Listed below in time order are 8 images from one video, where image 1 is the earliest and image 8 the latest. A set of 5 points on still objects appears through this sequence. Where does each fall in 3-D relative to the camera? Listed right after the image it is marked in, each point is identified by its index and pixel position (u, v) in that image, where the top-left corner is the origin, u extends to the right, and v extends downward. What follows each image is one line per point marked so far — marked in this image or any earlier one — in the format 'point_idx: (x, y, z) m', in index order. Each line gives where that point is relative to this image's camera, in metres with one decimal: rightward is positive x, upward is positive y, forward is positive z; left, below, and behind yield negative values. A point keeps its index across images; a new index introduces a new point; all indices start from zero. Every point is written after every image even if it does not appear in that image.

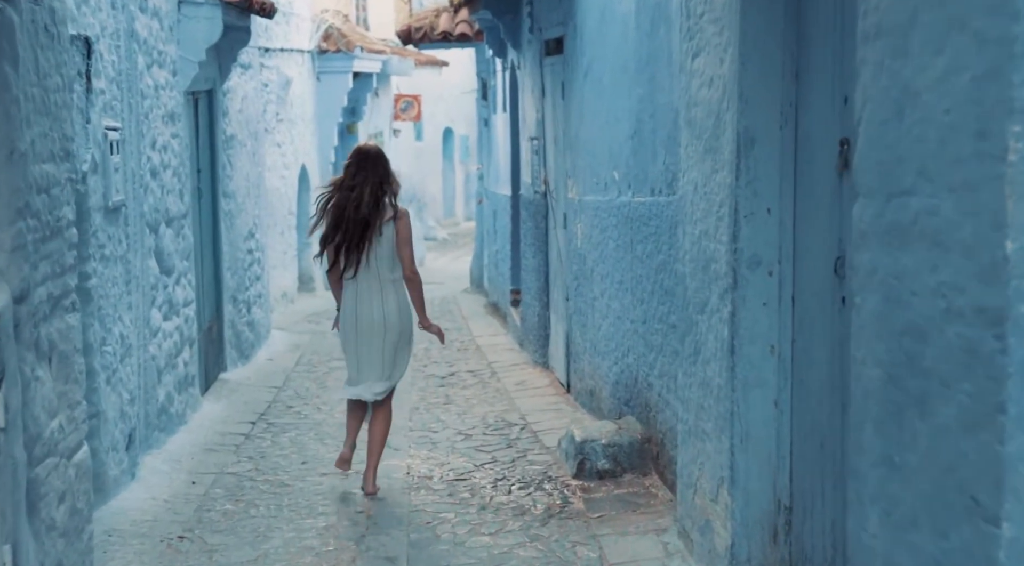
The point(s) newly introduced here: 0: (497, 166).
0: (-0.2, +1.3, +15.0) m
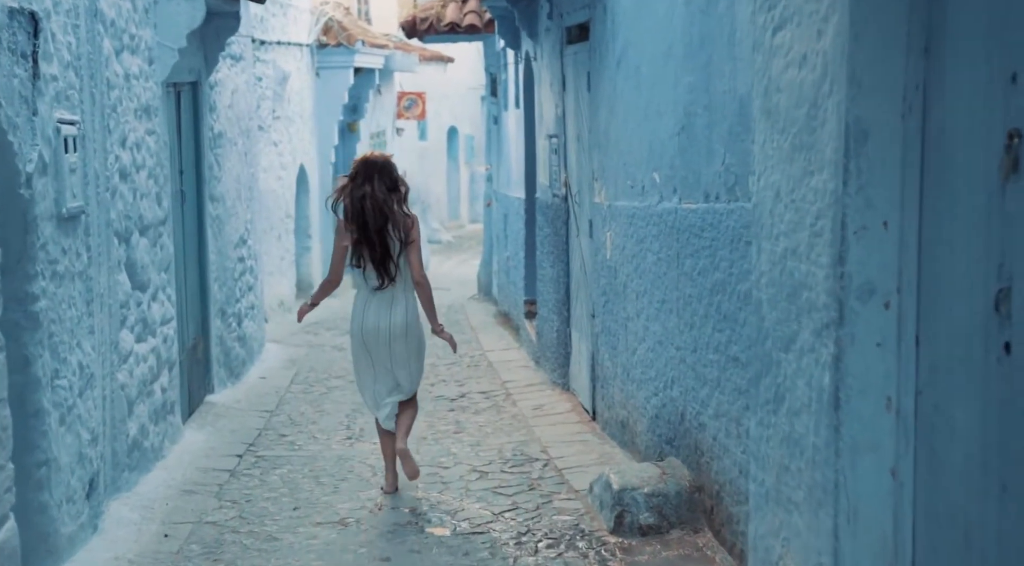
0: (0.0, +1.2, +14.0) m
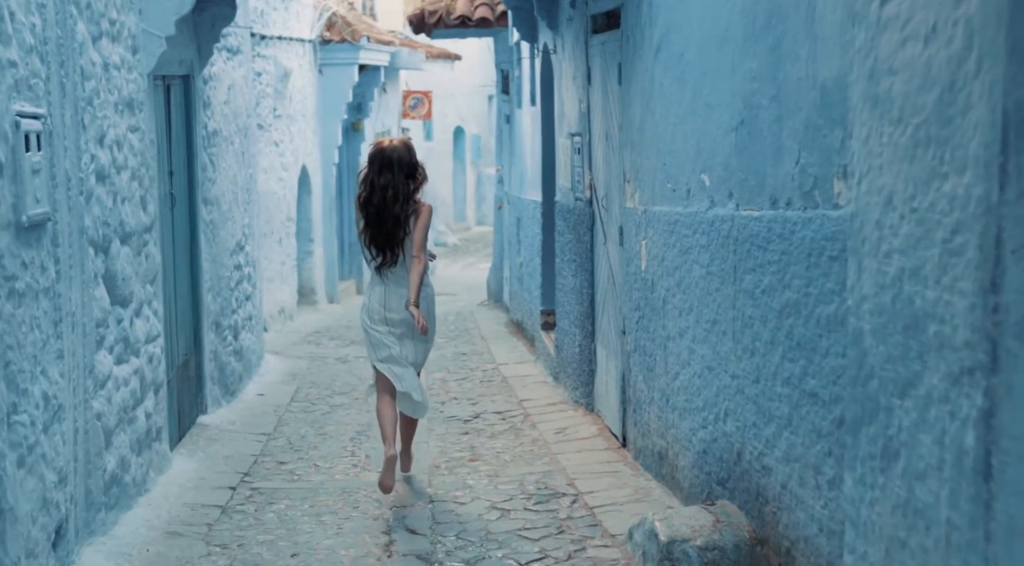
0: (+0.1, +1.1, +13.2) m
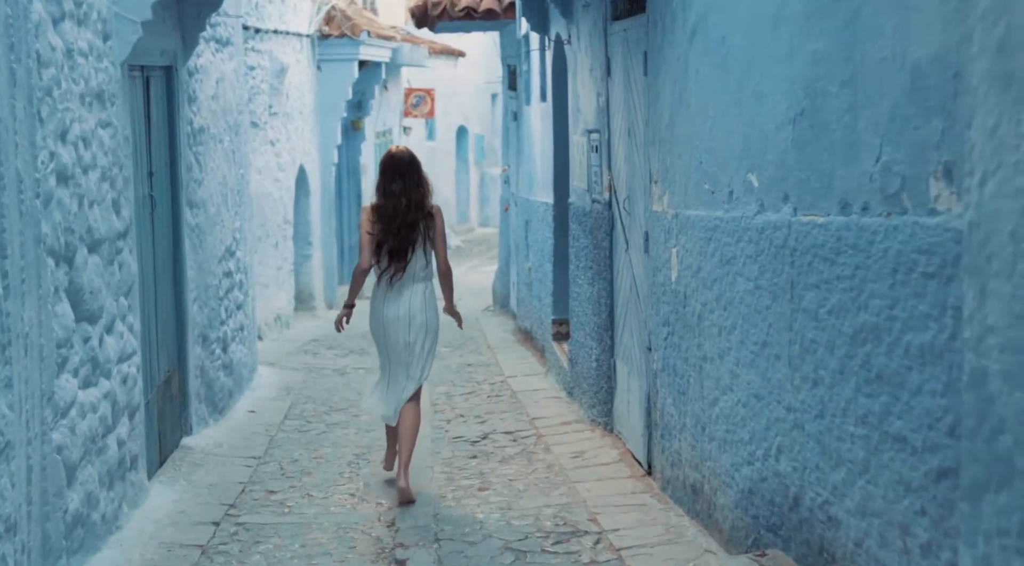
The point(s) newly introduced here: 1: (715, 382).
0: (+0.2, +1.1, +12.5) m
1: (+0.8, -0.4, +5.4) m
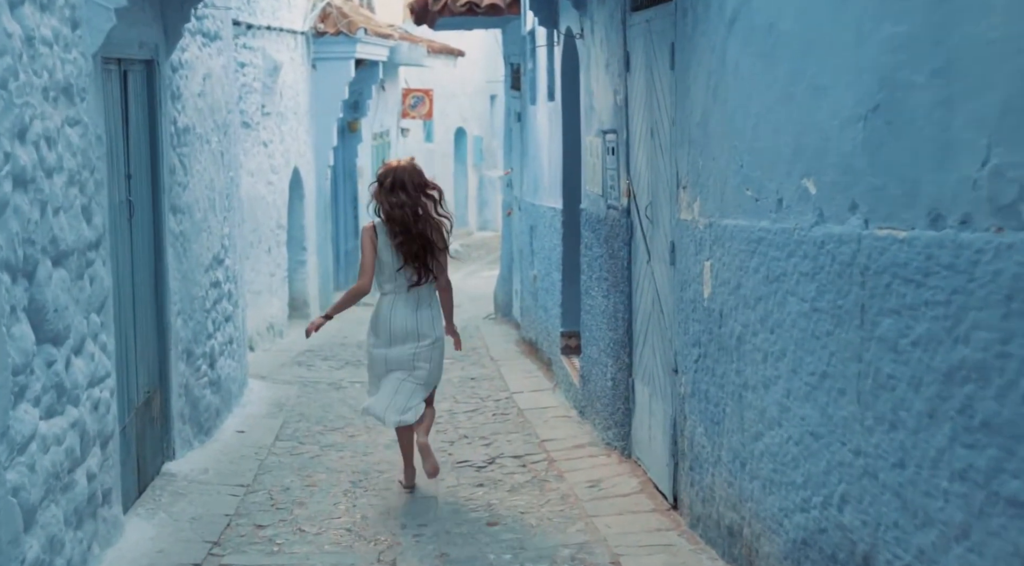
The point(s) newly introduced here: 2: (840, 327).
0: (+0.2, +1.0, +11.9) m
1: (+0.9, -0.5, +4.8) m
2: (+0.9, -0.1, +3.9) m
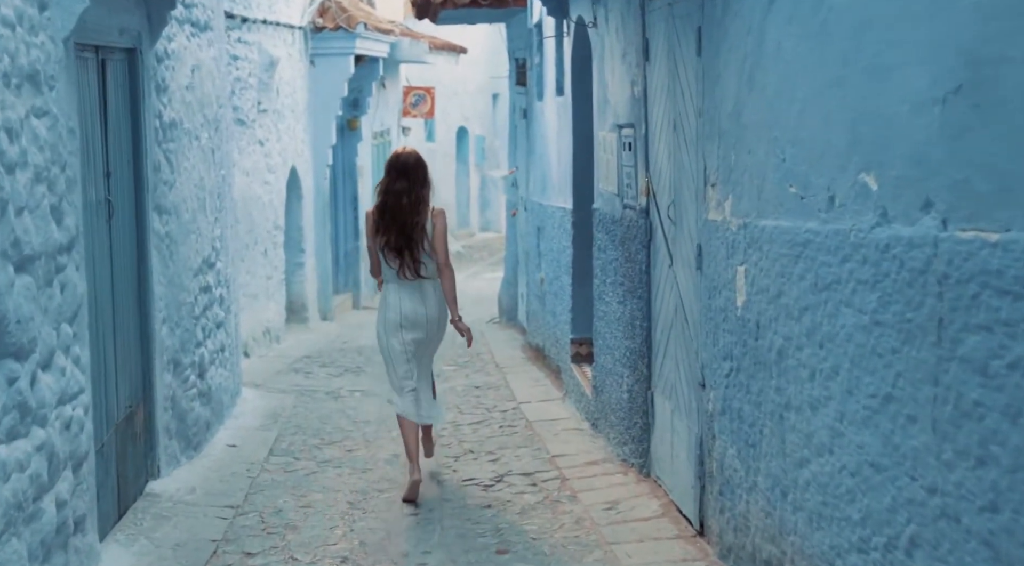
0: (+0.3, +1.0, +11.4) m
1: (+0.9, -0.5, +4.3) m
2: (+1.0, -0.1, +3.4) m
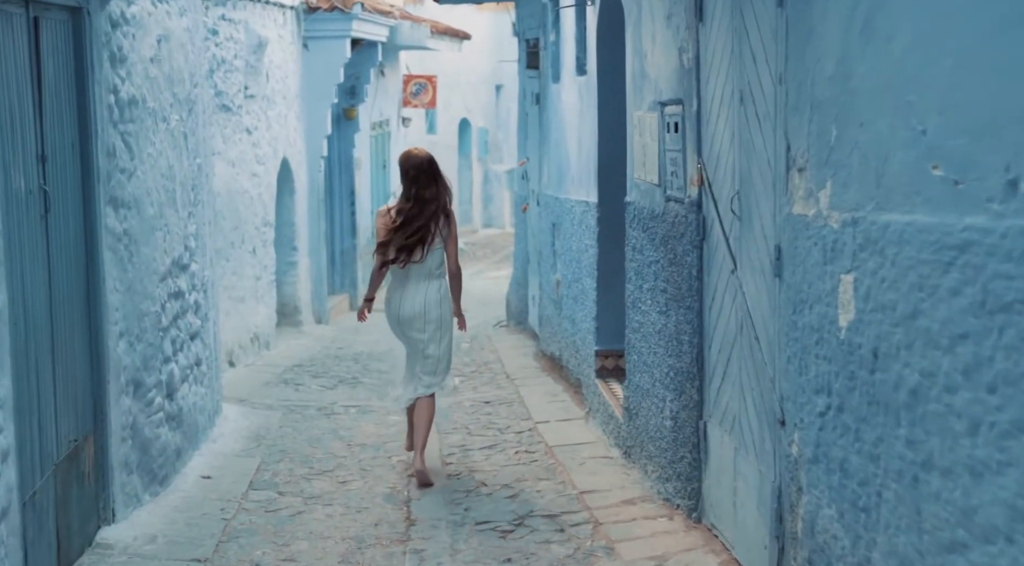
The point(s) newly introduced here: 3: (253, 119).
0: (+0.4, +0.9, +10.2) m
1: (+1.0, -0.5, +3.1) m
2: (+1.1, -0.2, +2.2) m
3: (-2.3, +1.5, +12.2) m
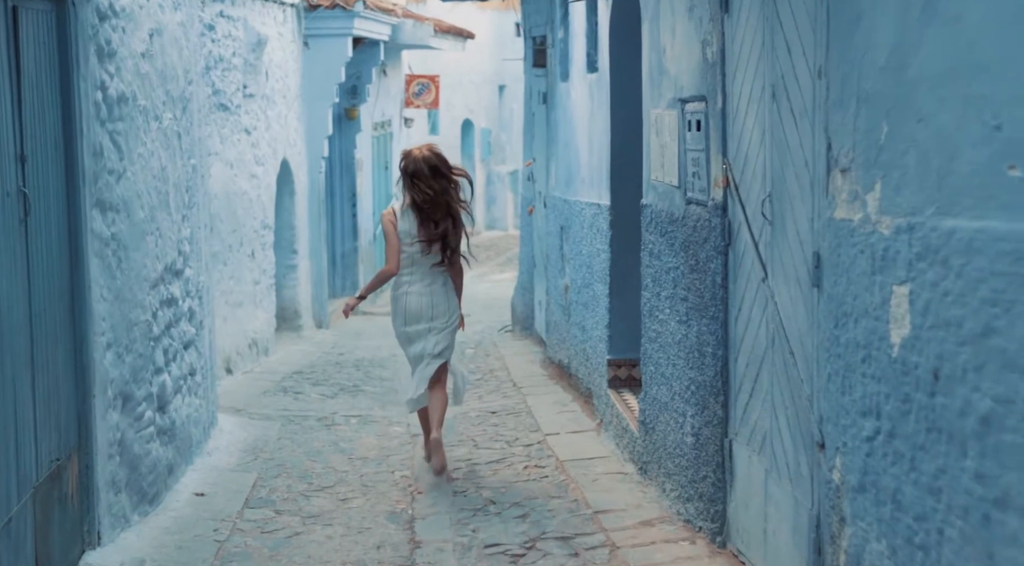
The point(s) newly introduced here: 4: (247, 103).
0: (+0.4, +0.9, +9.9) m
1: (+1.1, -0.6, +2.7) m
2: (+1.1, -0.2, +1.9) m
3: (-2.2, +1.4, +11.8) m
4: (-2.3, +1.5, +11.7) m
